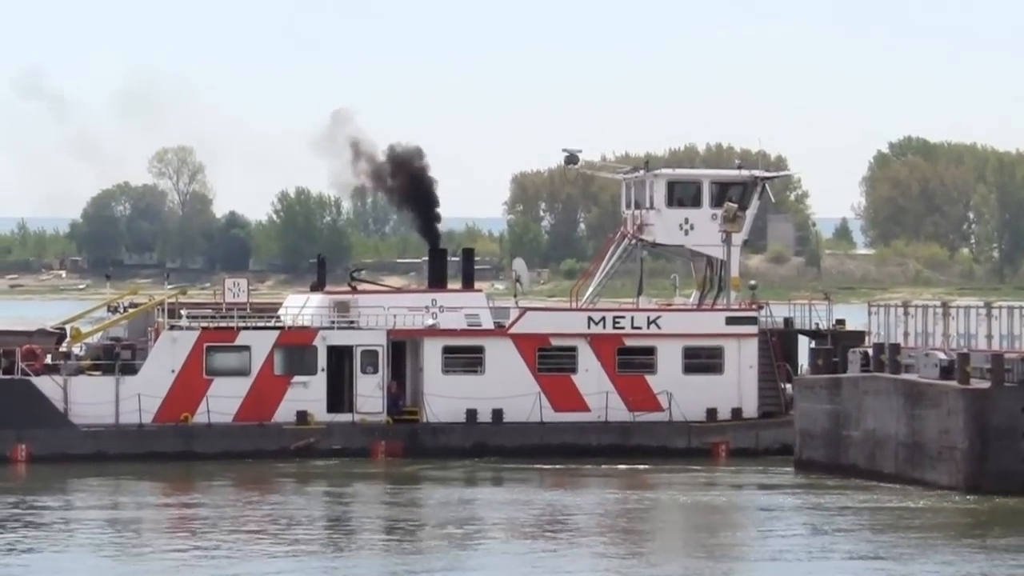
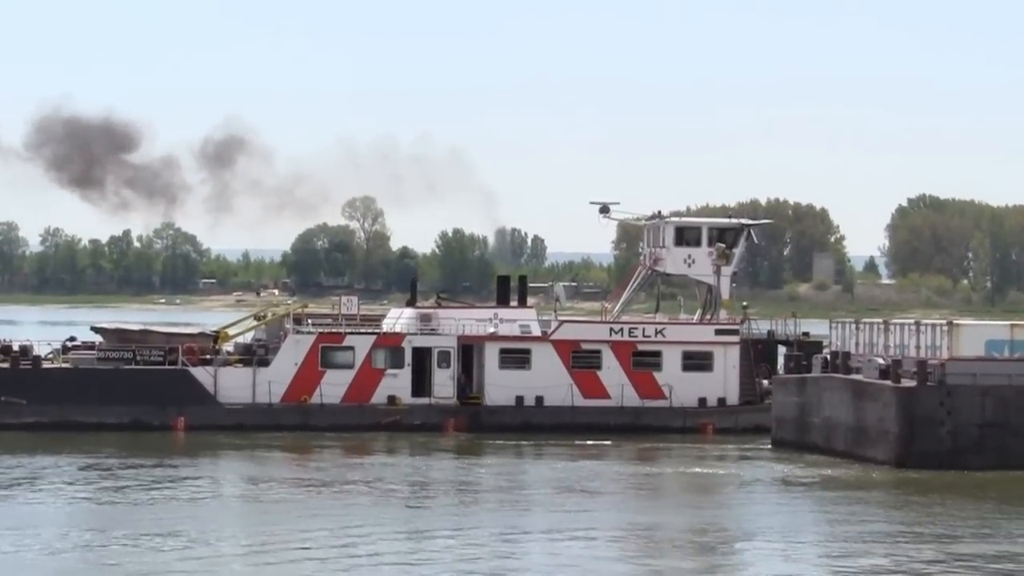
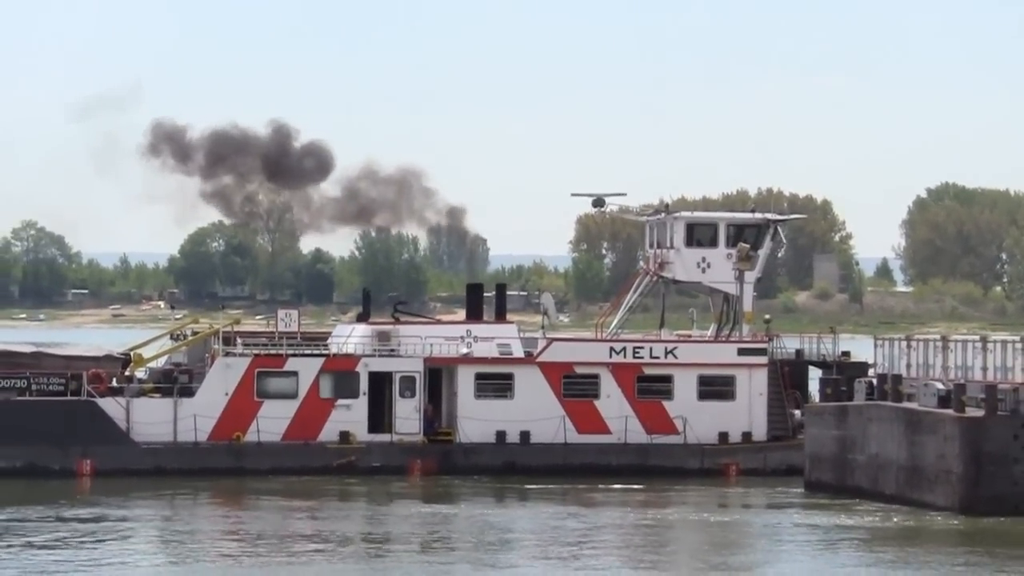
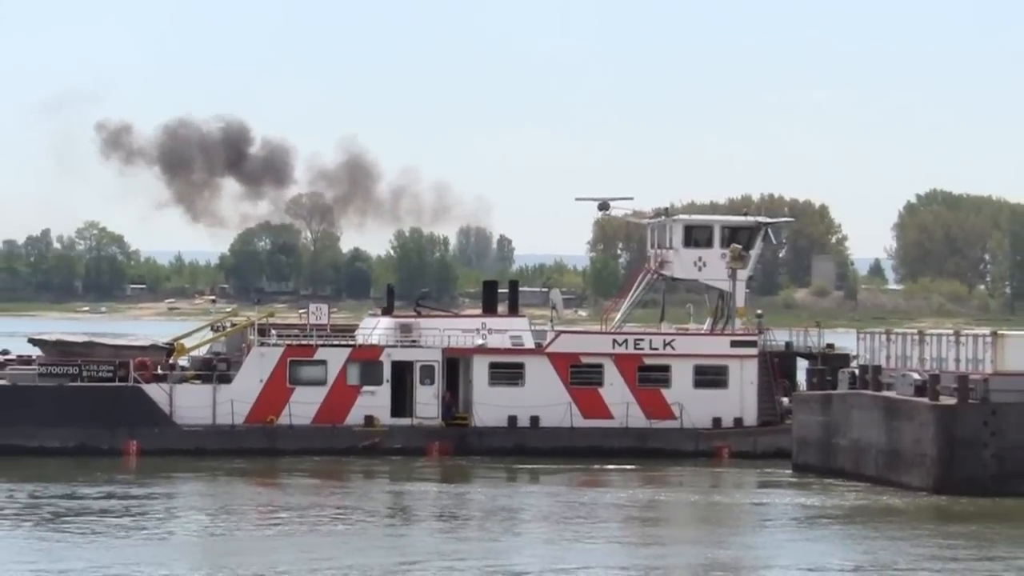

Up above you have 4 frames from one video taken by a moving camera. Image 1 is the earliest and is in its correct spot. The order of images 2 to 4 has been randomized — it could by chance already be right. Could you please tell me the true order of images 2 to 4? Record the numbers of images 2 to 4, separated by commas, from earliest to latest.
3, 4, 2
